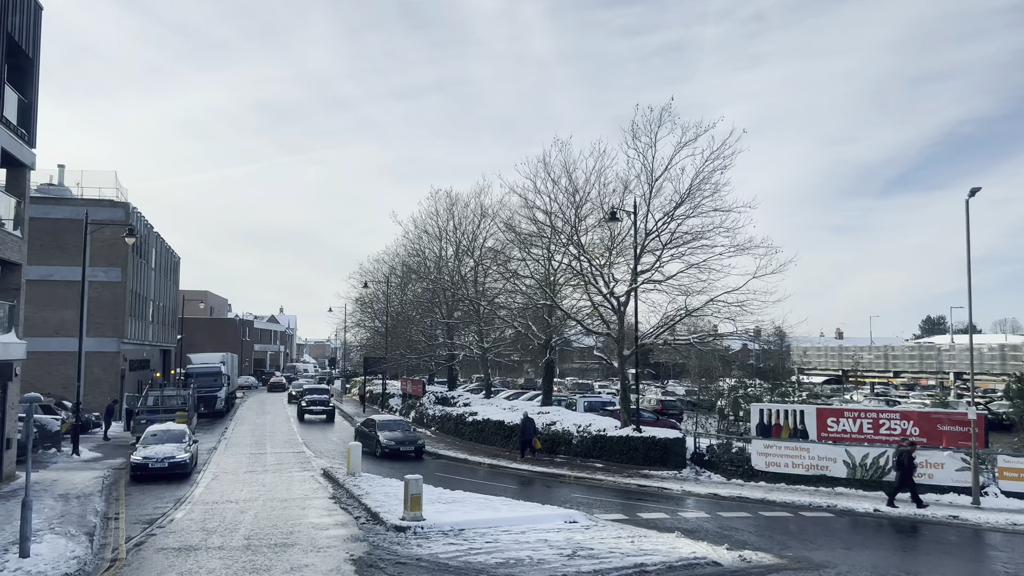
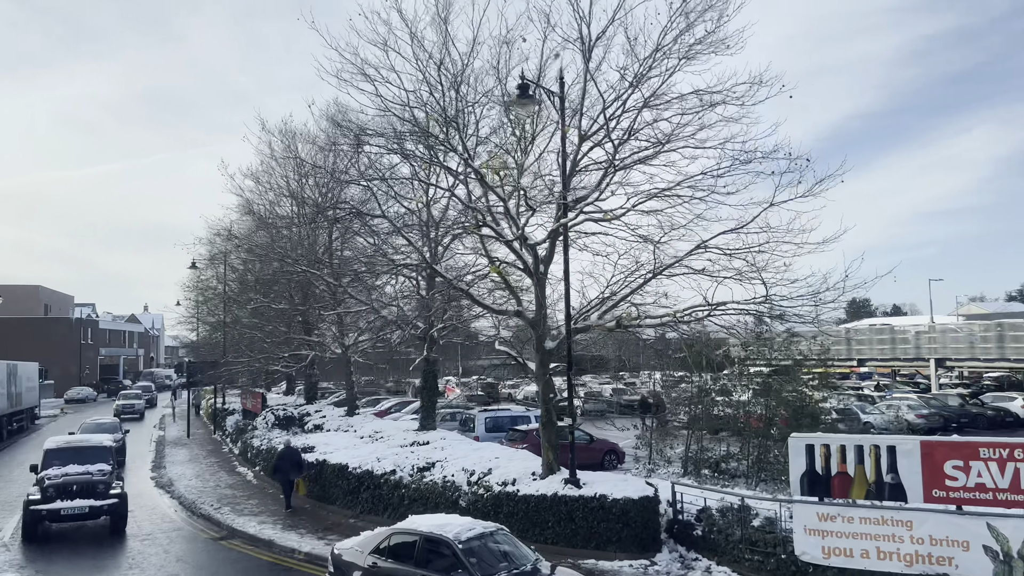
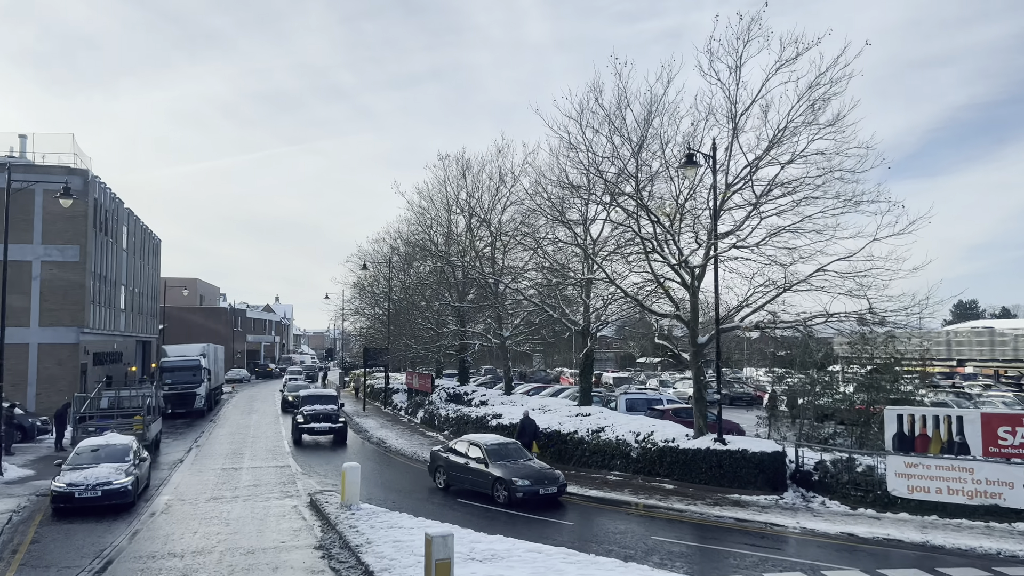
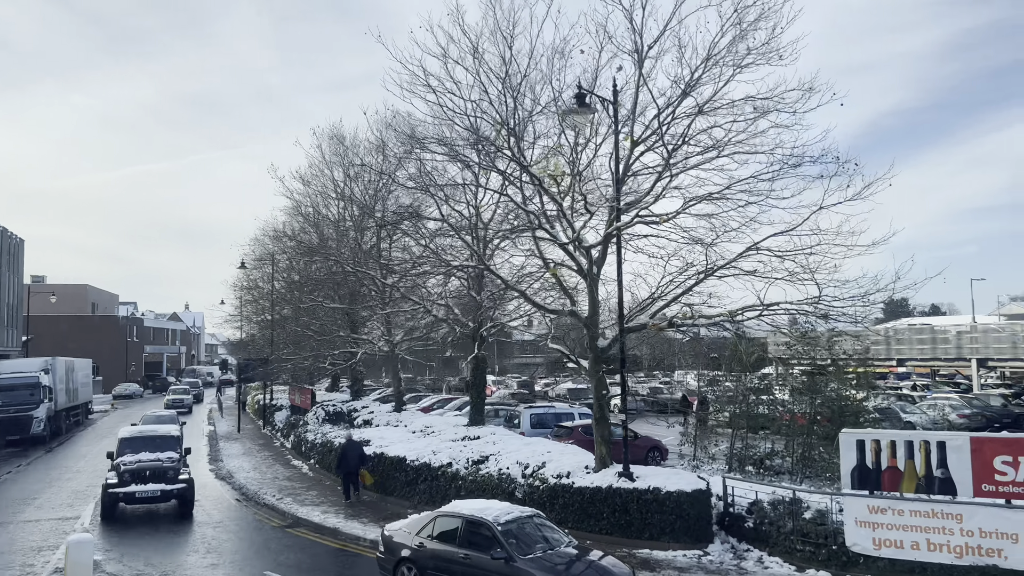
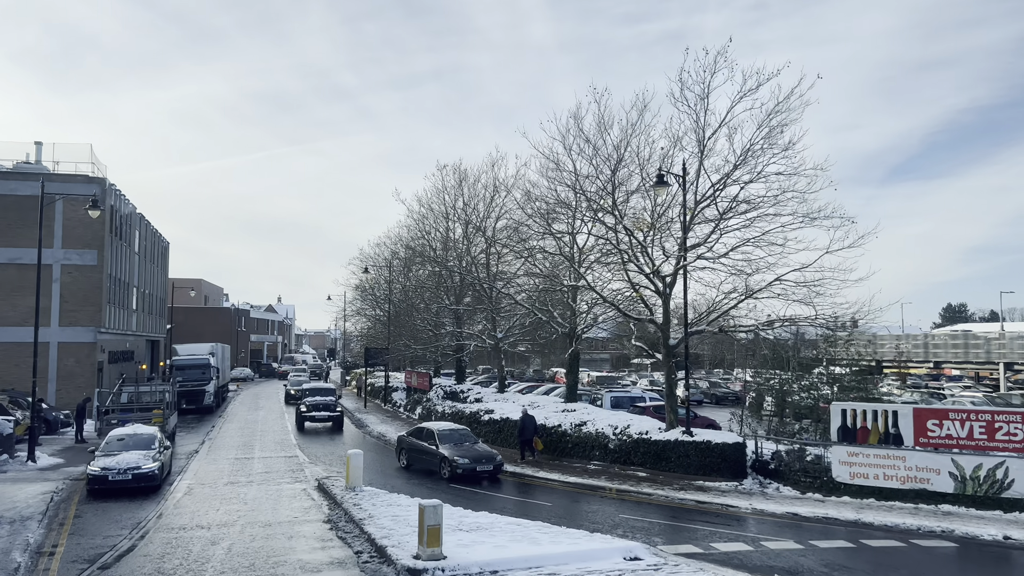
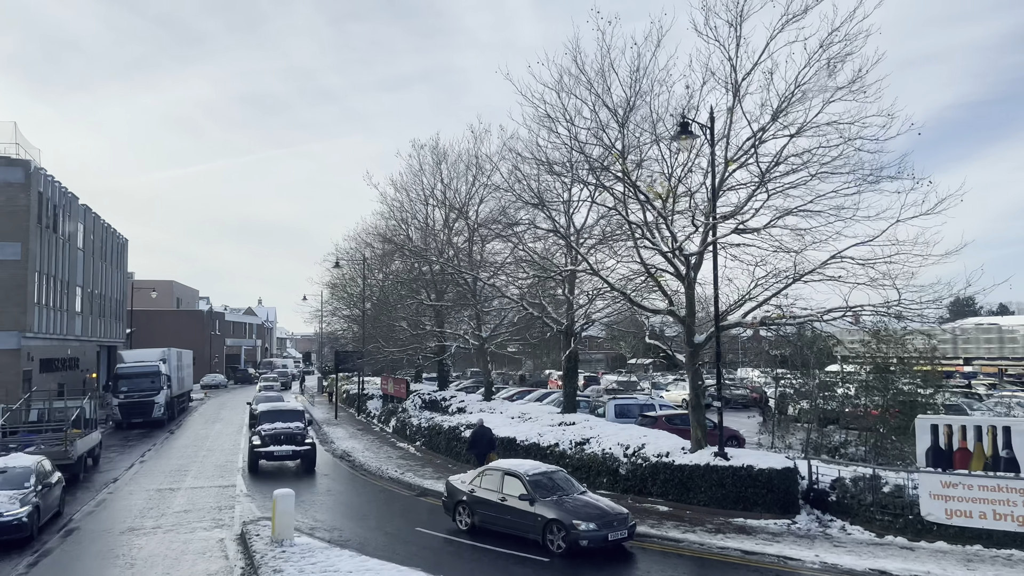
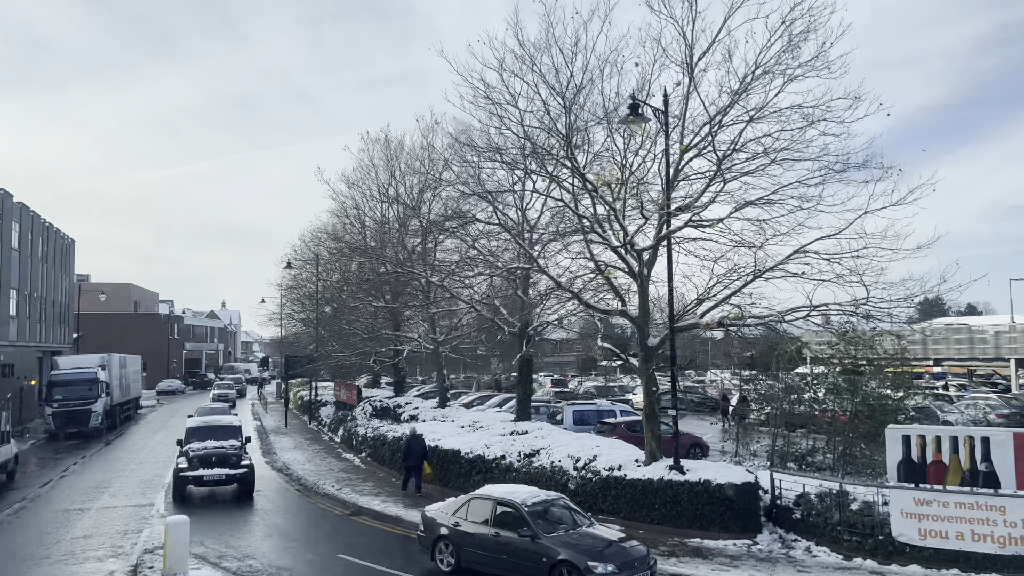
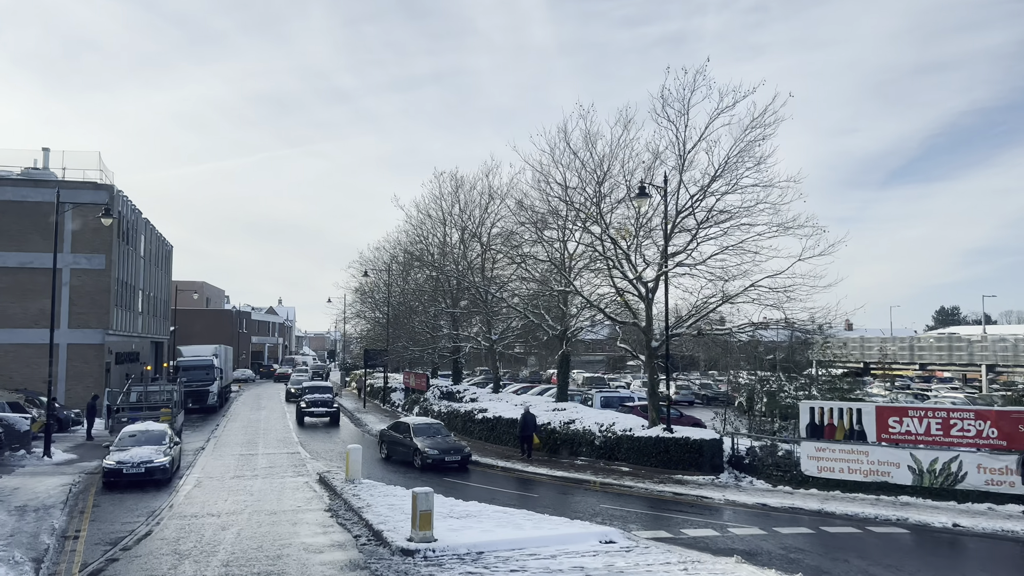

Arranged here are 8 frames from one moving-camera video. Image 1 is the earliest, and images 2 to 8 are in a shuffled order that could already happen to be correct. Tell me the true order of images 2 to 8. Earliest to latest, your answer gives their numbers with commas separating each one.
8, 5, 3, 6, 7, 4, 2
